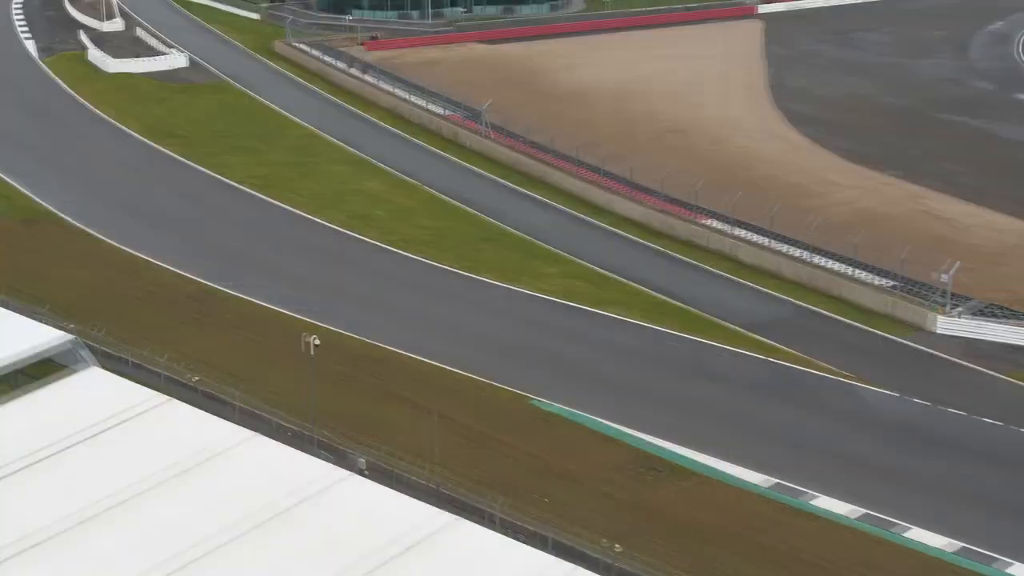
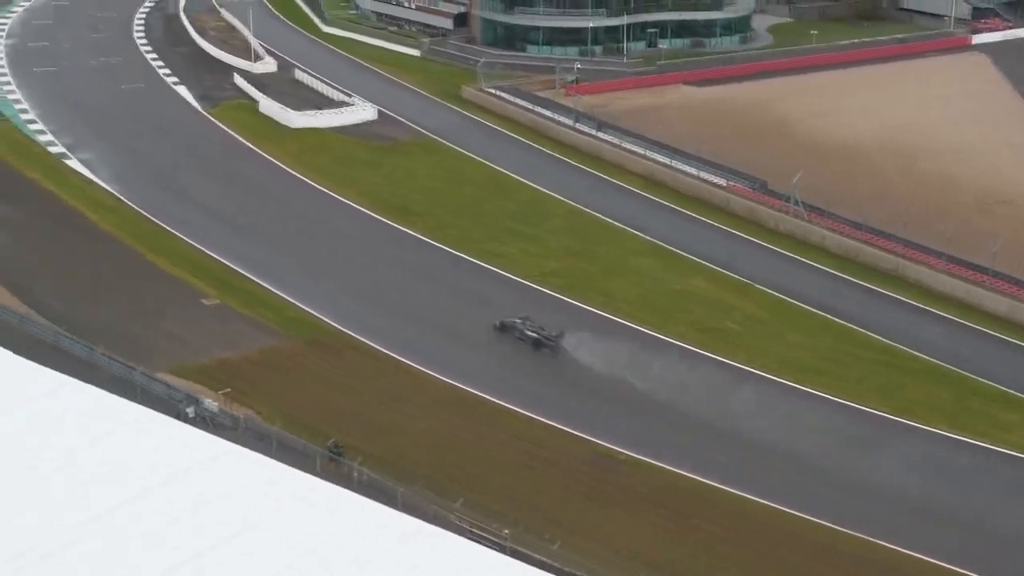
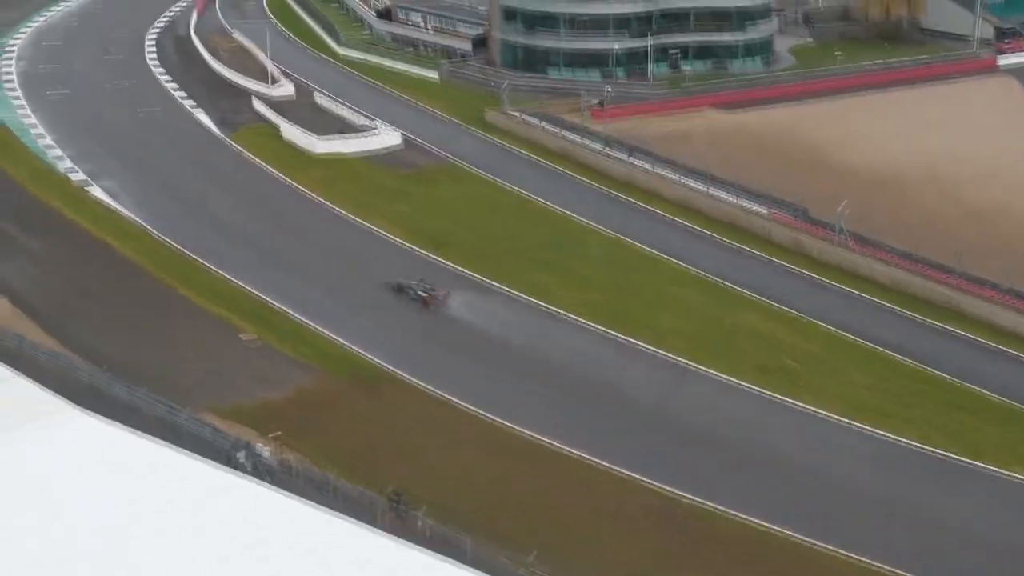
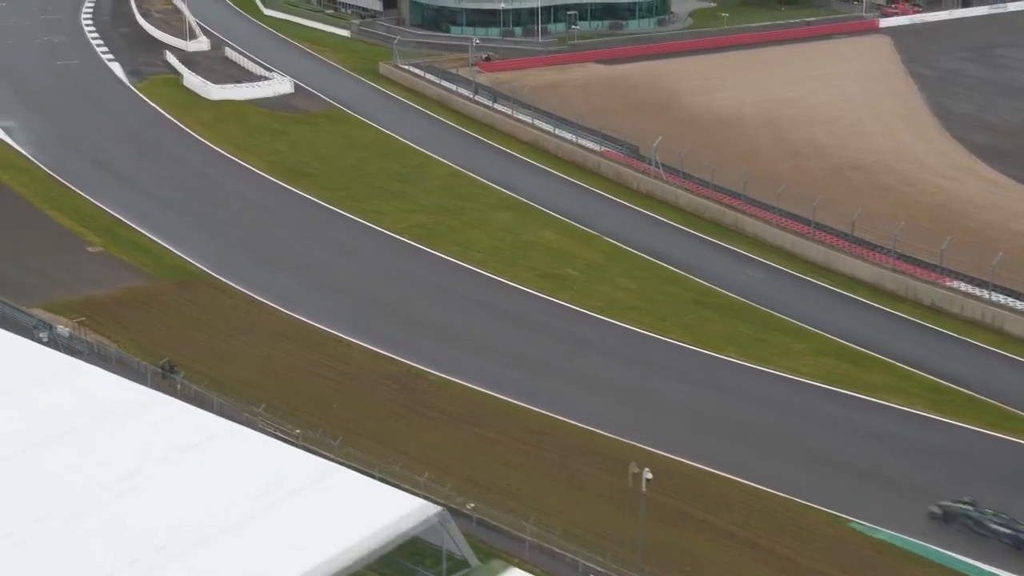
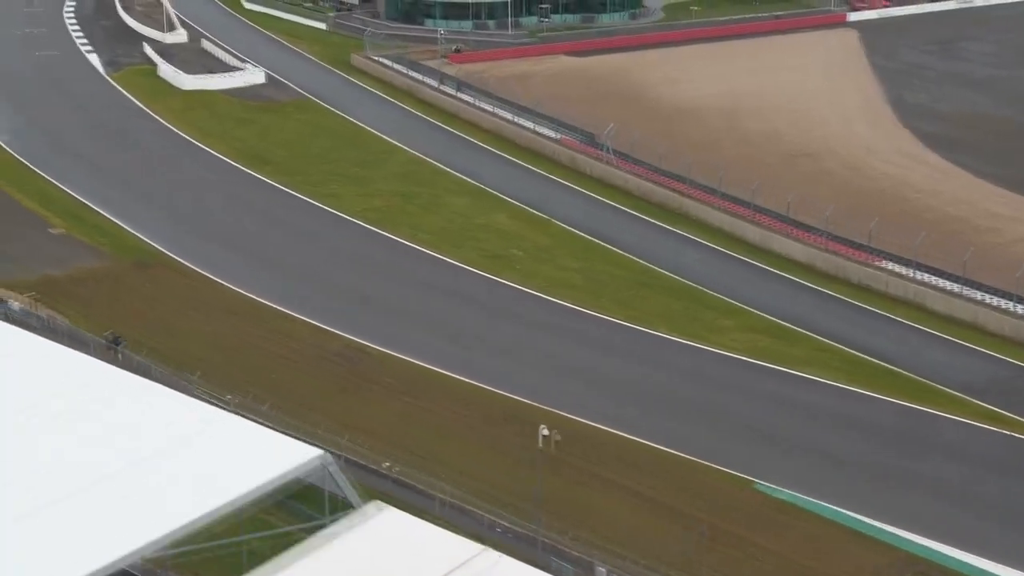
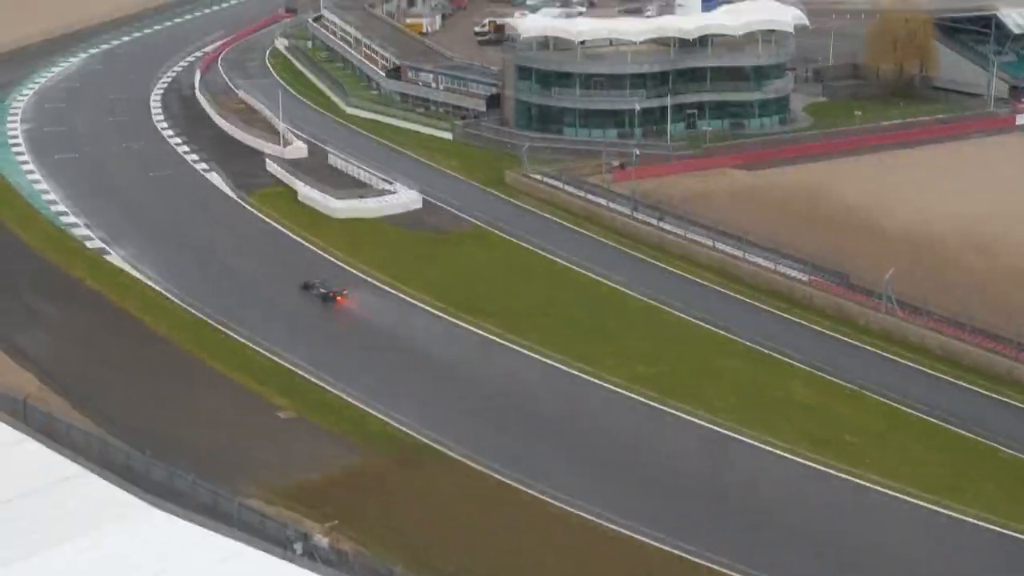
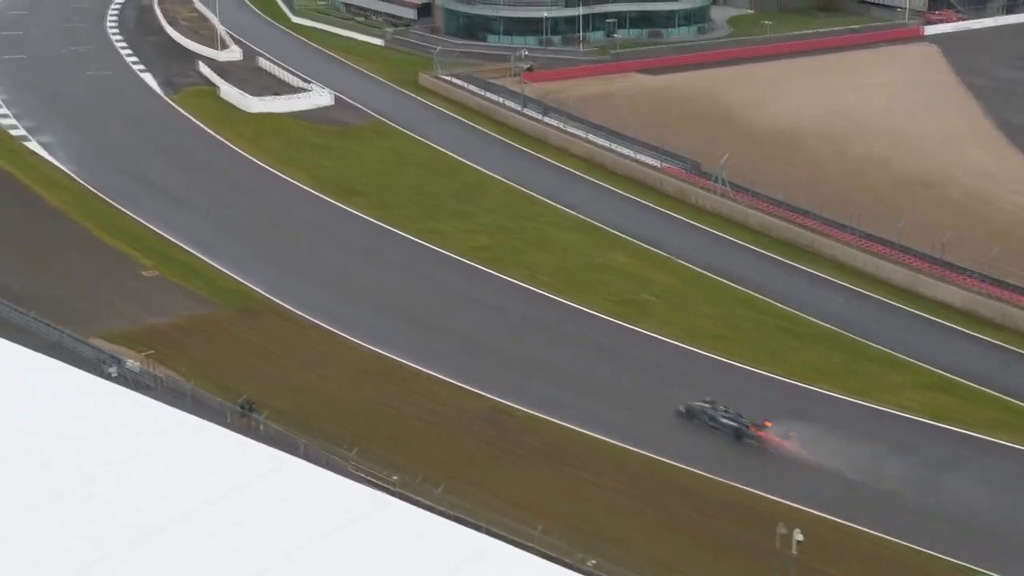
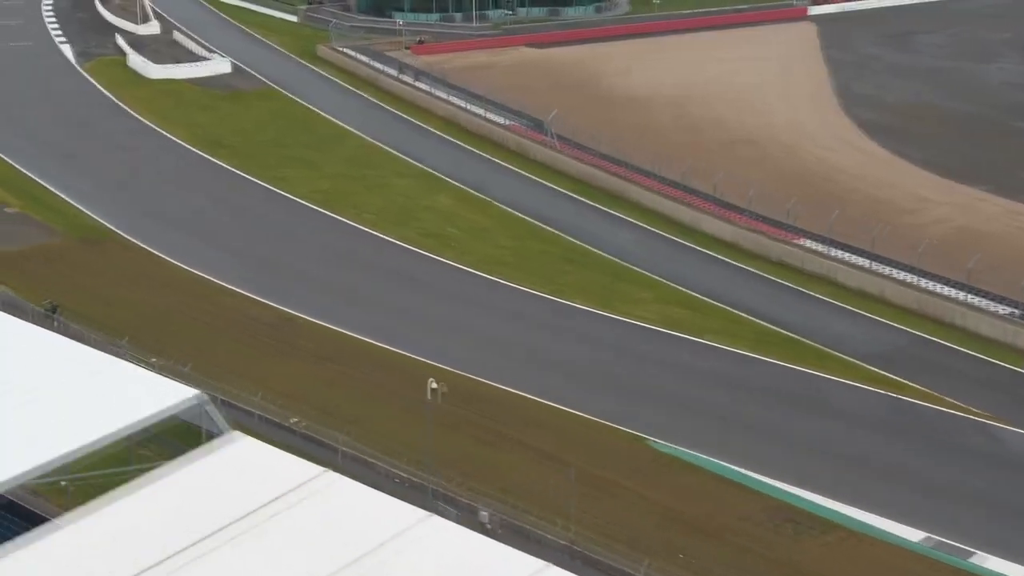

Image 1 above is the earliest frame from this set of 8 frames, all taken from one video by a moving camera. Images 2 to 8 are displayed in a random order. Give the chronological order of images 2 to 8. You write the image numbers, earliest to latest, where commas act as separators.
8, 5, 4, 7, 2, 3, 6
